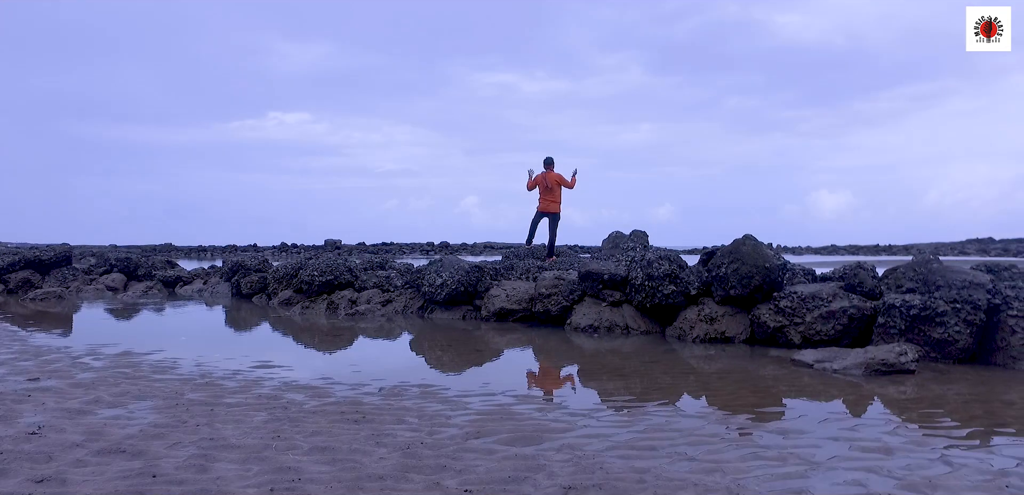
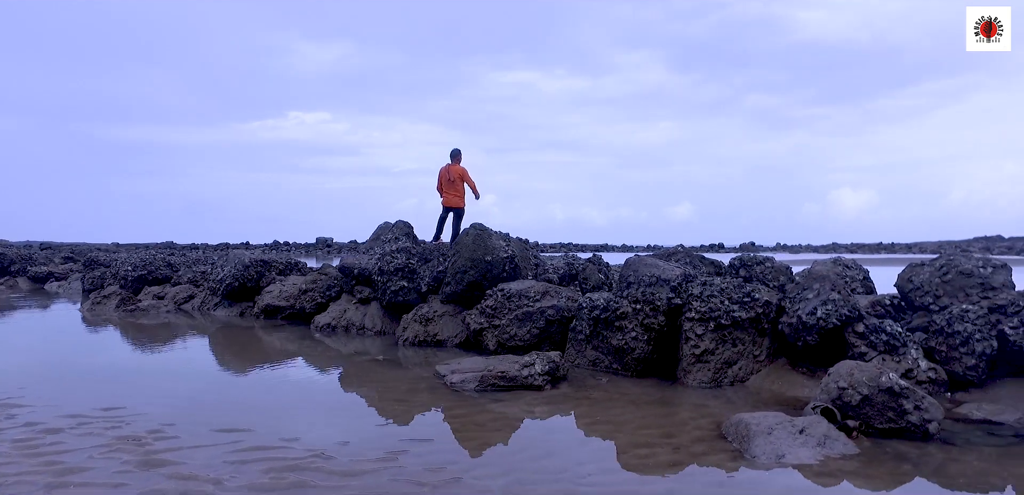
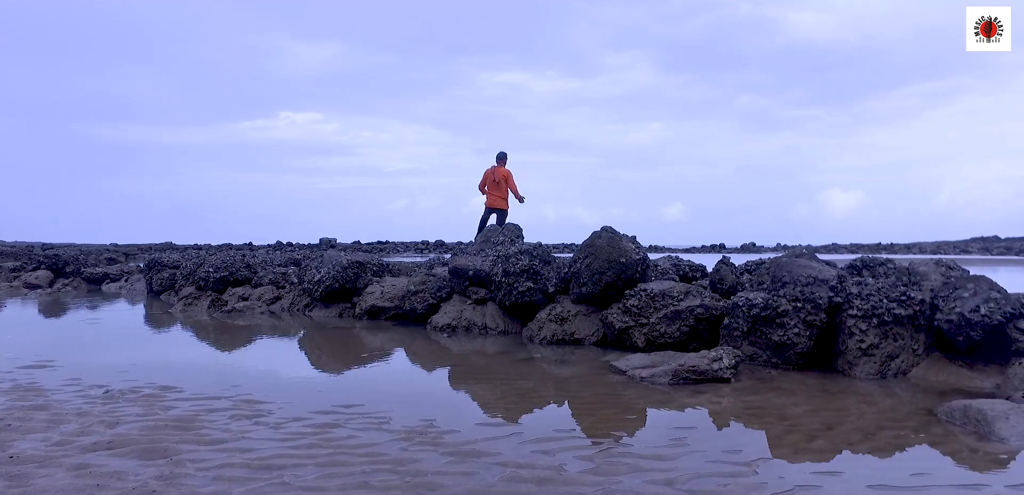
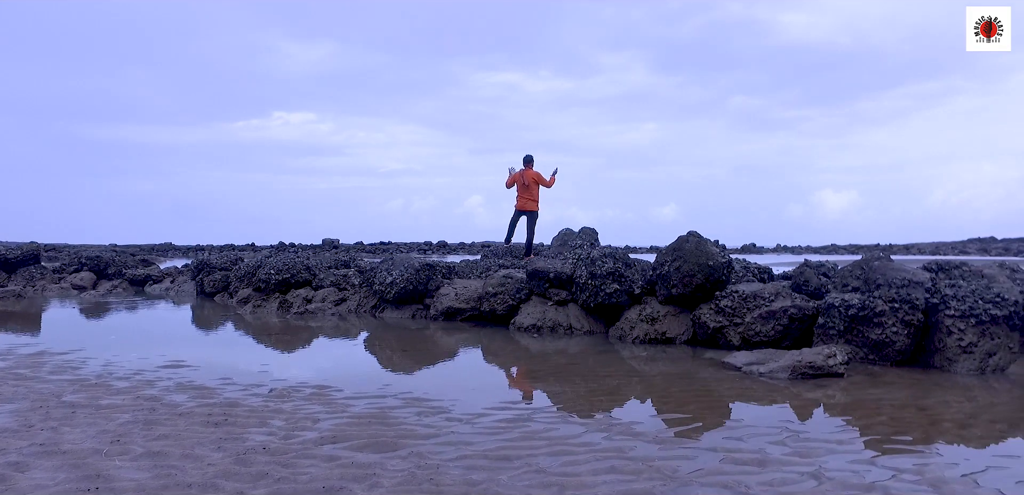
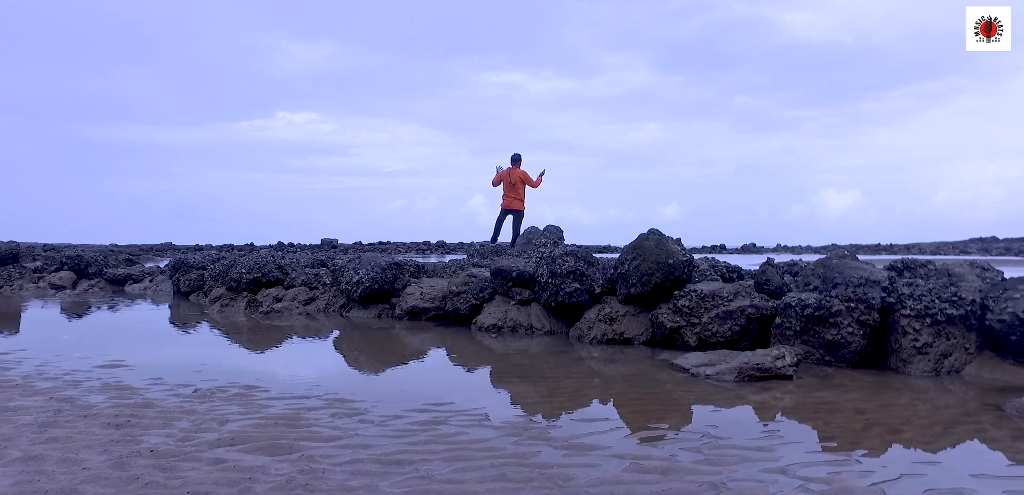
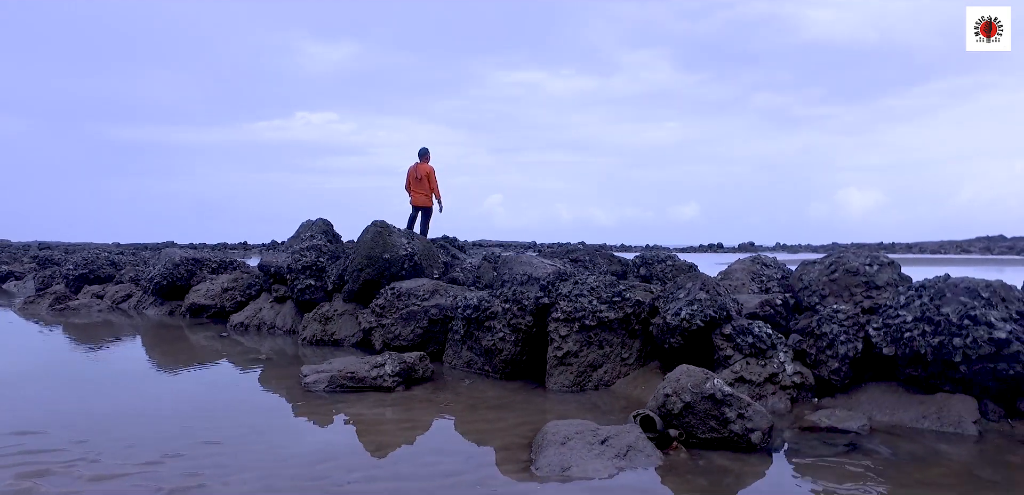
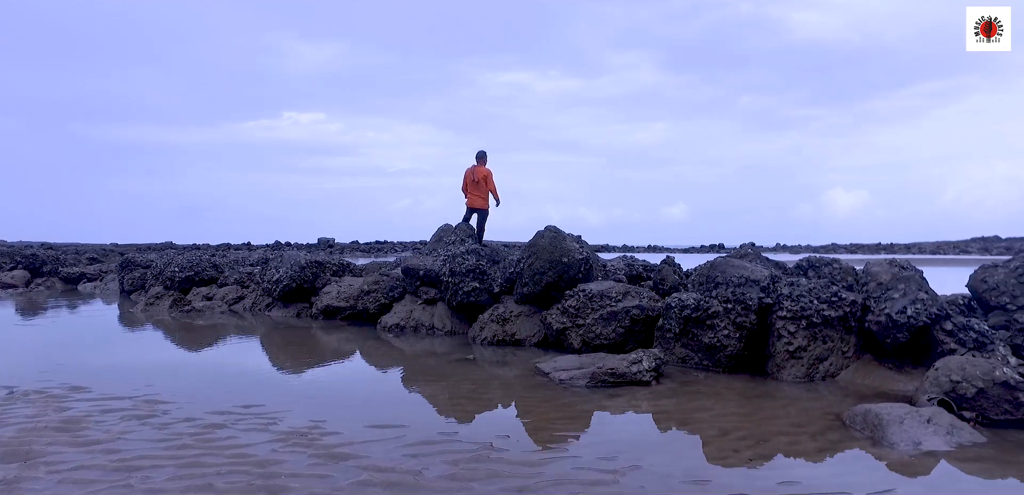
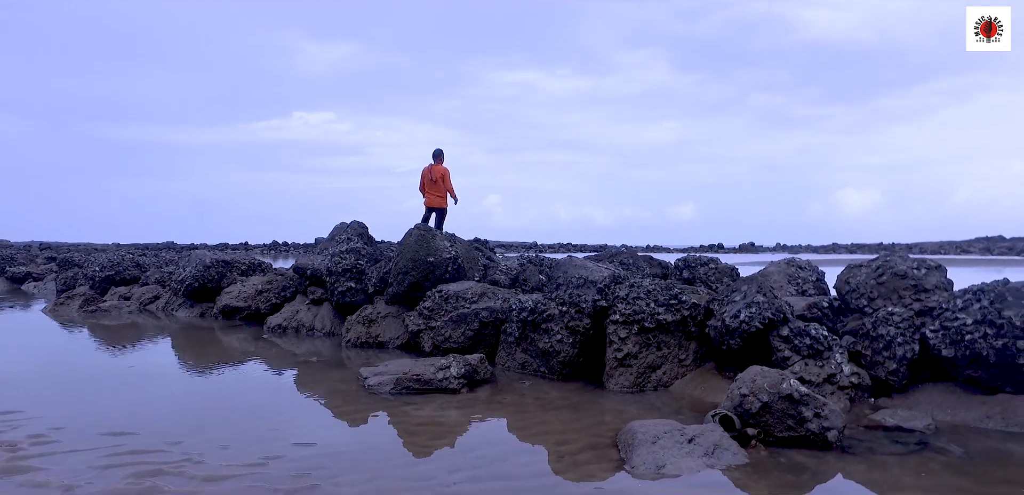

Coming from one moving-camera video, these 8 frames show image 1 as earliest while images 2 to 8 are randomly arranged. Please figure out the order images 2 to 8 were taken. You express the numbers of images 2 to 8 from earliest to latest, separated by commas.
4, 5, 3, 7, 2, 8, 6
